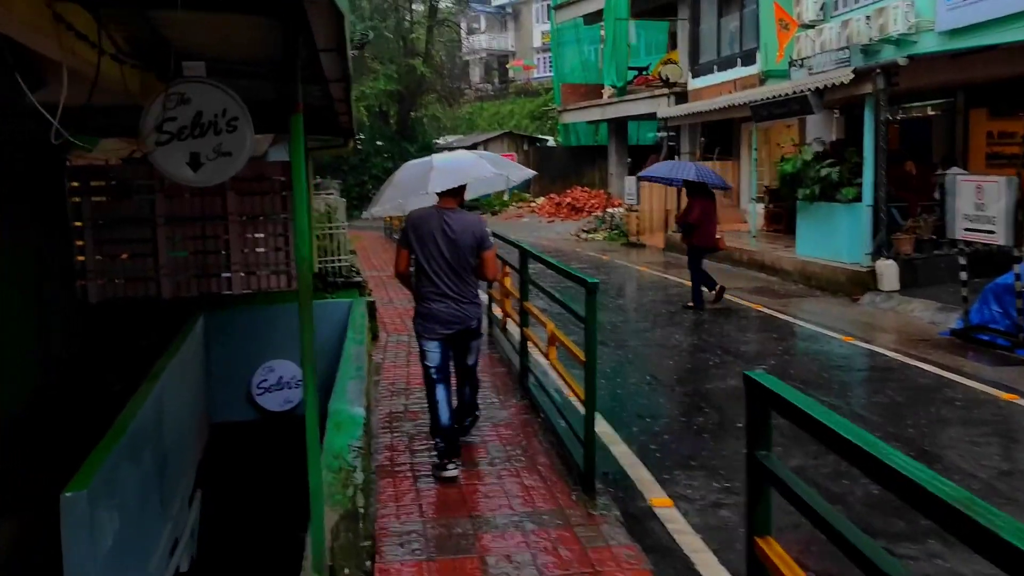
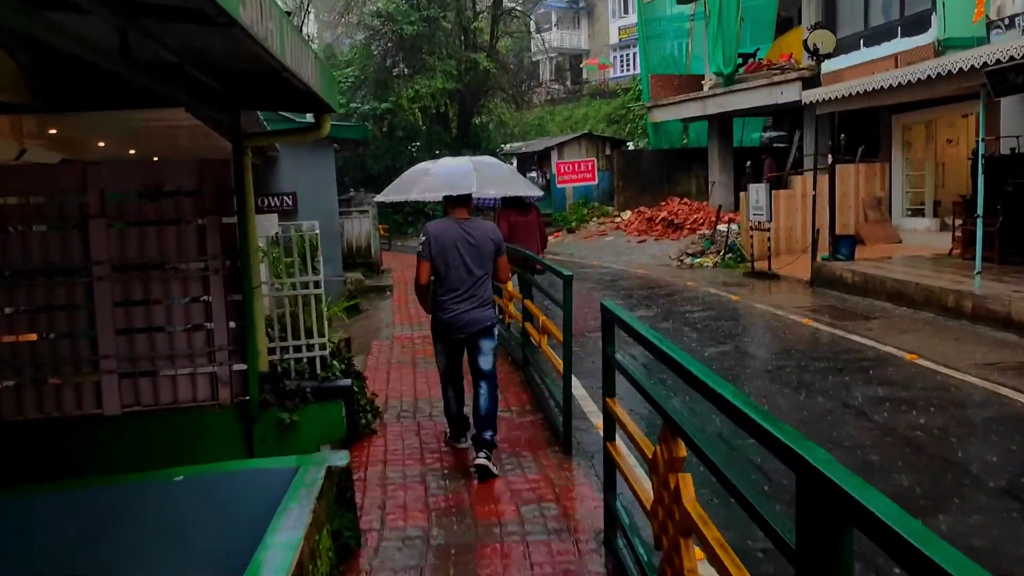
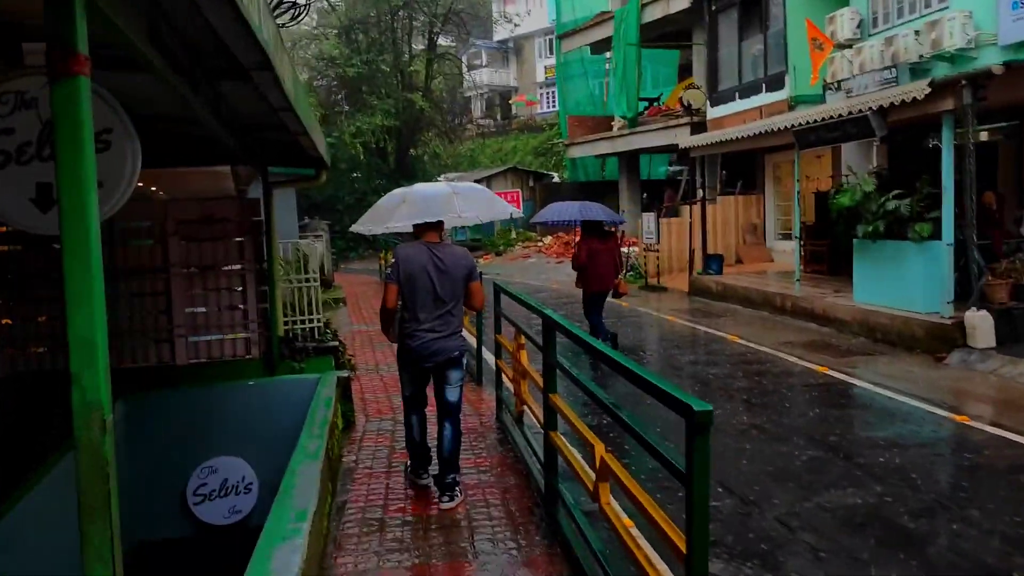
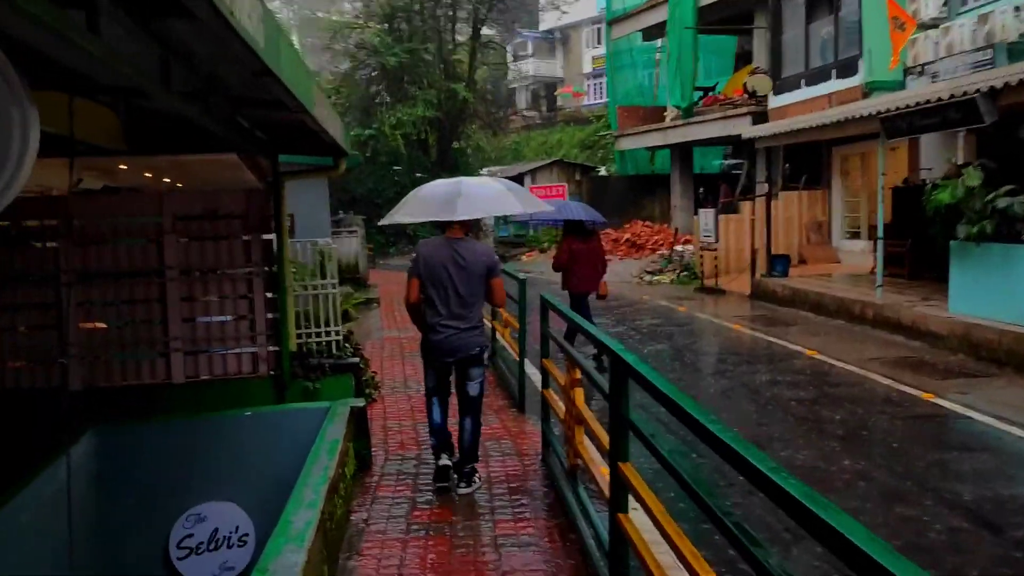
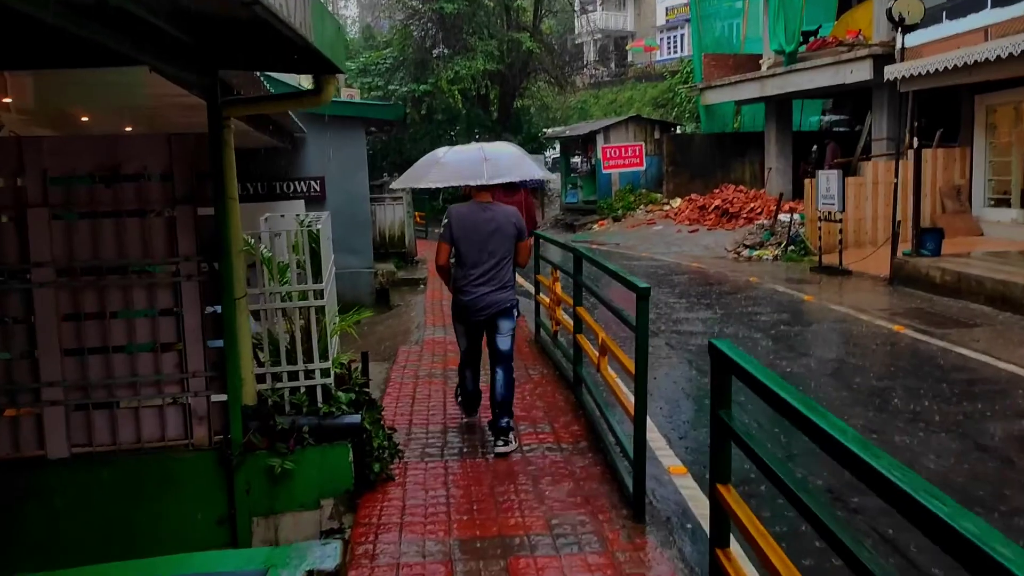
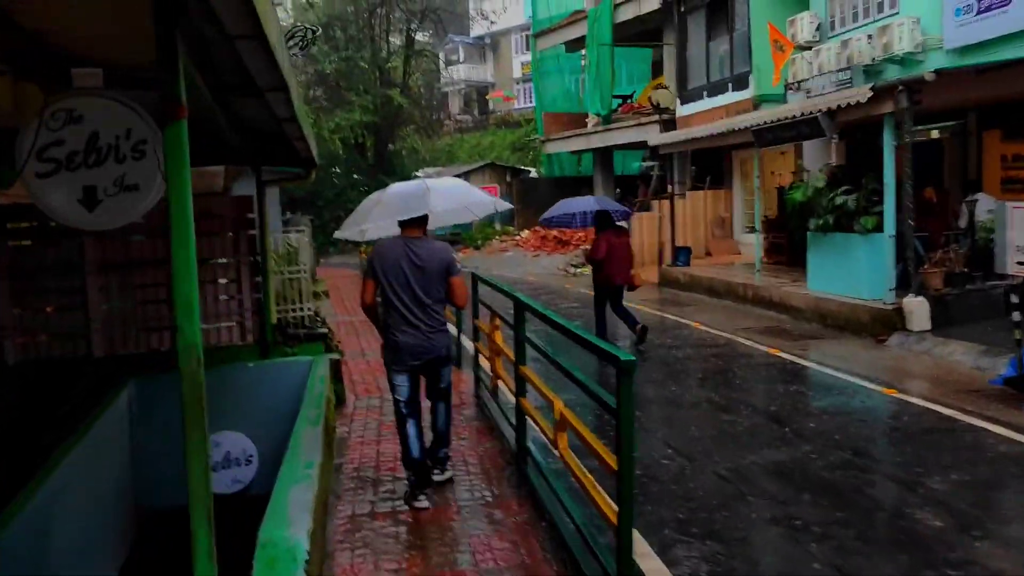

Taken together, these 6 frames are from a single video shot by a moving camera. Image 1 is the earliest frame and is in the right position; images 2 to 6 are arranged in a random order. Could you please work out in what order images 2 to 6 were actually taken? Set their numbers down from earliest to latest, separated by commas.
6, 3, 4, 2, 5
